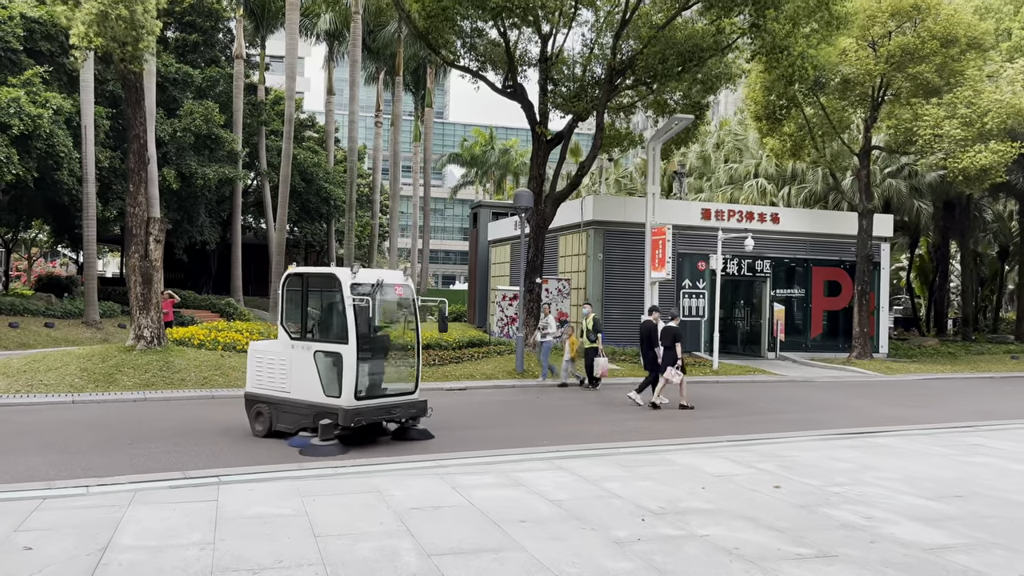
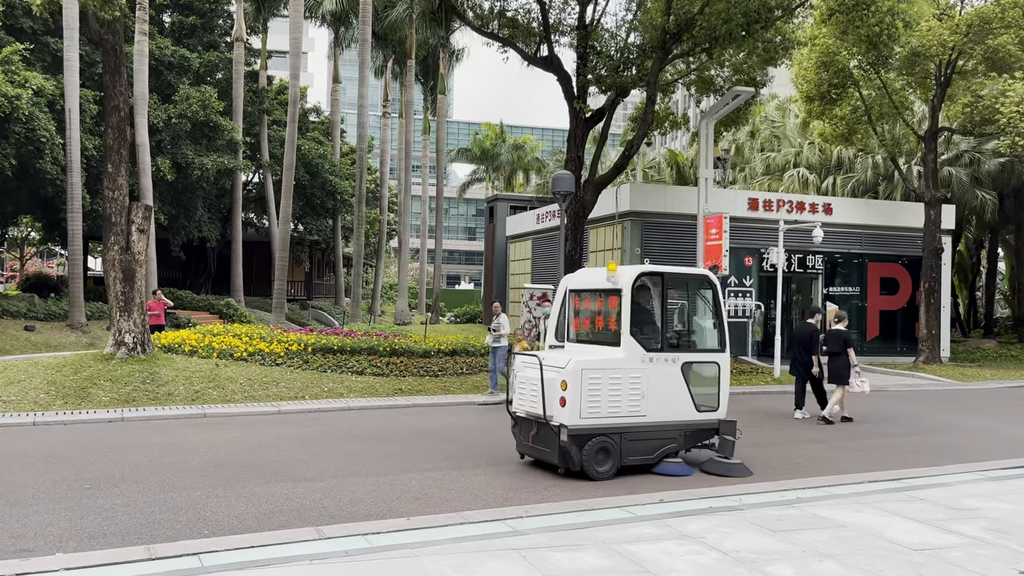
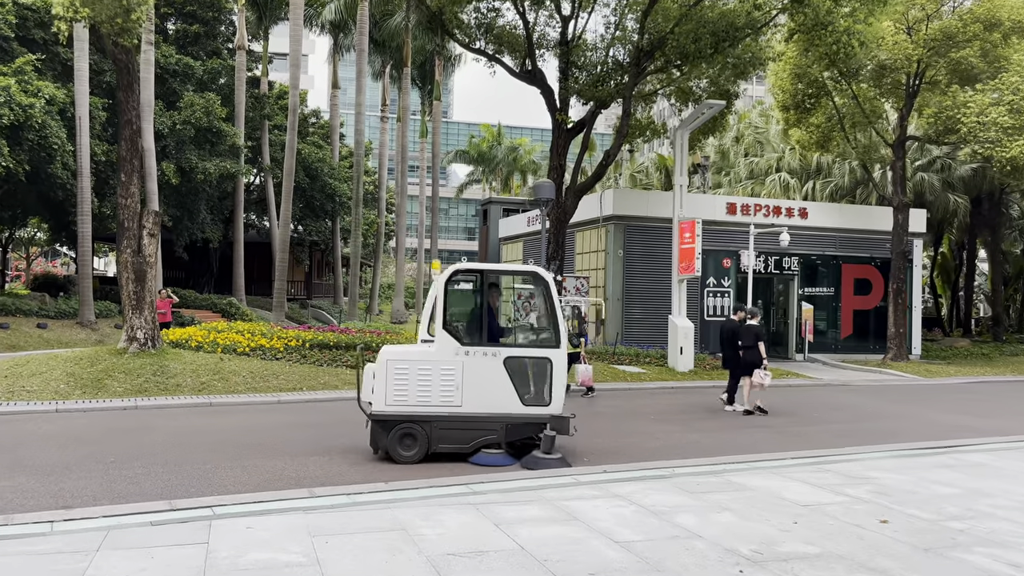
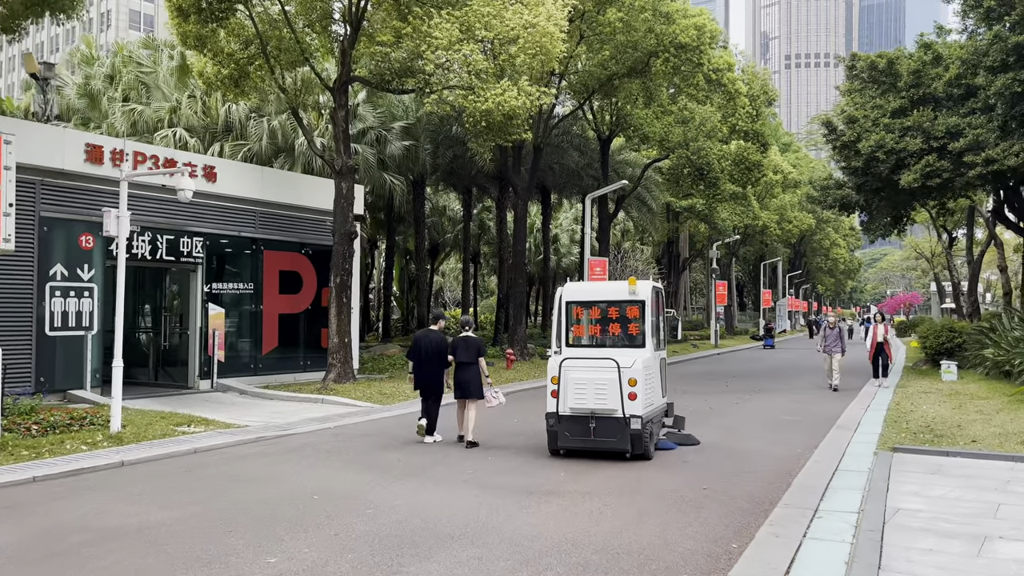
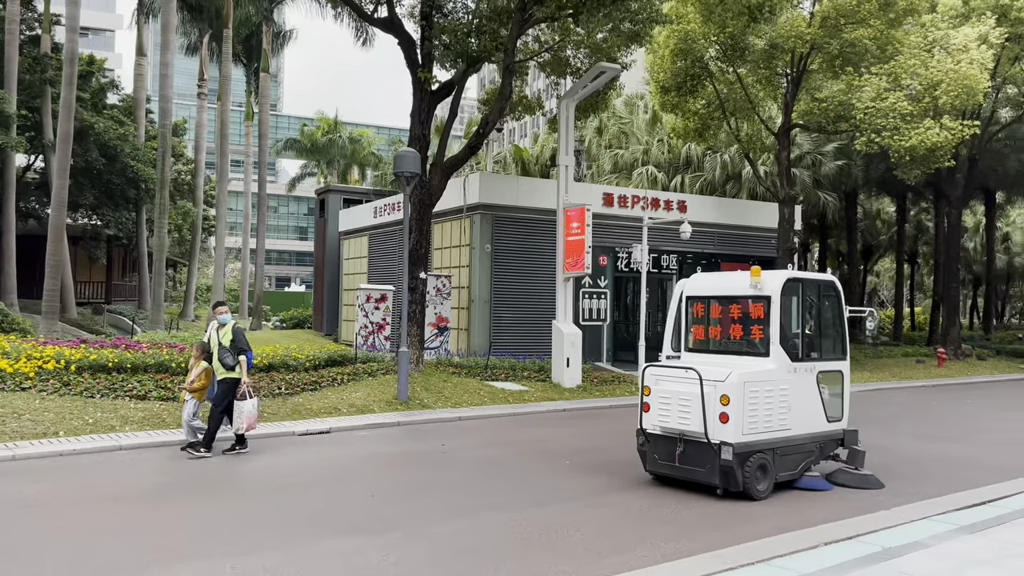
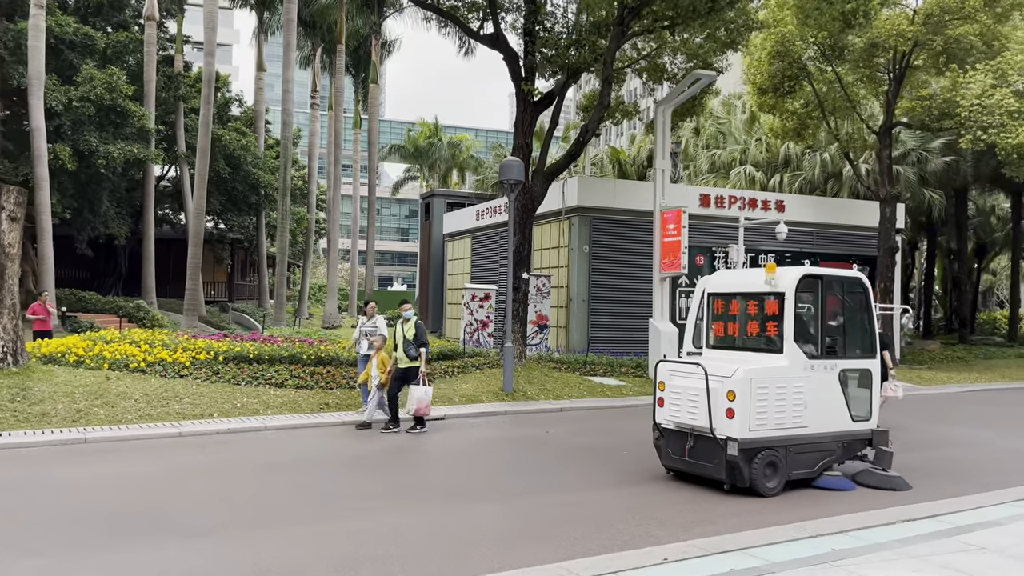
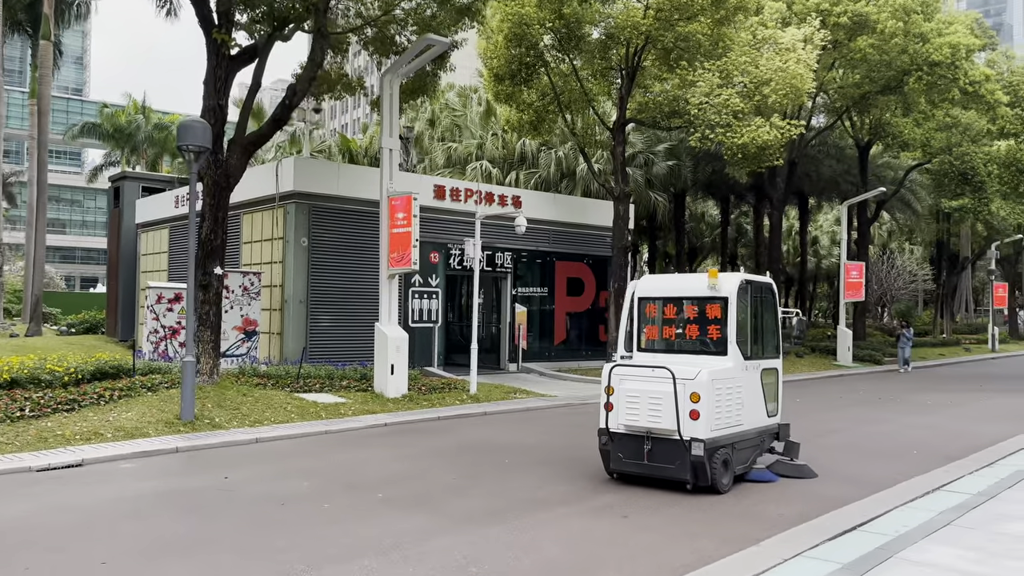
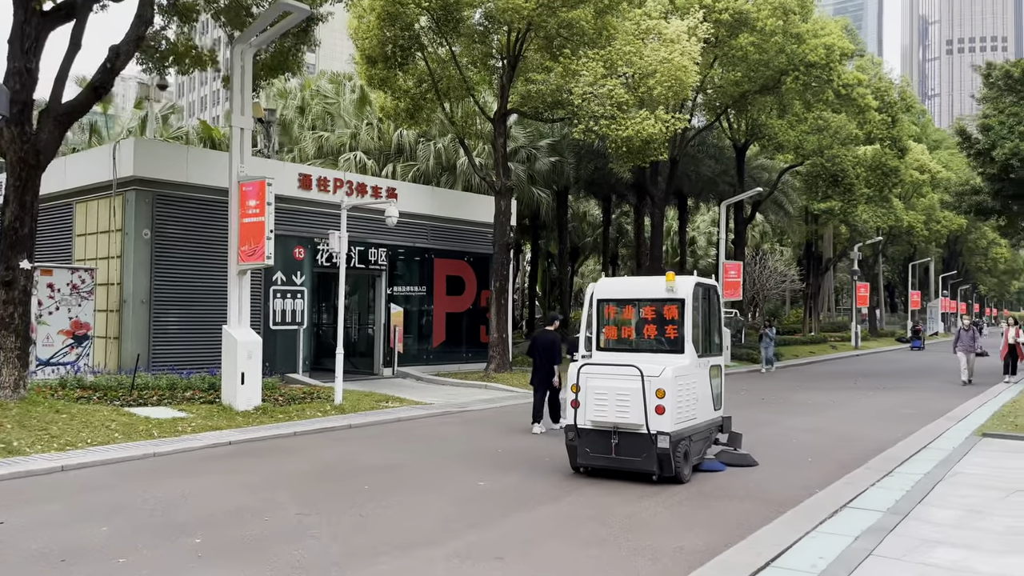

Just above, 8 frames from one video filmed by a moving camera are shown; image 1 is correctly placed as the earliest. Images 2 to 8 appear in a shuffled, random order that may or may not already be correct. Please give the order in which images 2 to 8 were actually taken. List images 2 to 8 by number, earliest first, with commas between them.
3, 2, 6, 5, 7, 8, 4
